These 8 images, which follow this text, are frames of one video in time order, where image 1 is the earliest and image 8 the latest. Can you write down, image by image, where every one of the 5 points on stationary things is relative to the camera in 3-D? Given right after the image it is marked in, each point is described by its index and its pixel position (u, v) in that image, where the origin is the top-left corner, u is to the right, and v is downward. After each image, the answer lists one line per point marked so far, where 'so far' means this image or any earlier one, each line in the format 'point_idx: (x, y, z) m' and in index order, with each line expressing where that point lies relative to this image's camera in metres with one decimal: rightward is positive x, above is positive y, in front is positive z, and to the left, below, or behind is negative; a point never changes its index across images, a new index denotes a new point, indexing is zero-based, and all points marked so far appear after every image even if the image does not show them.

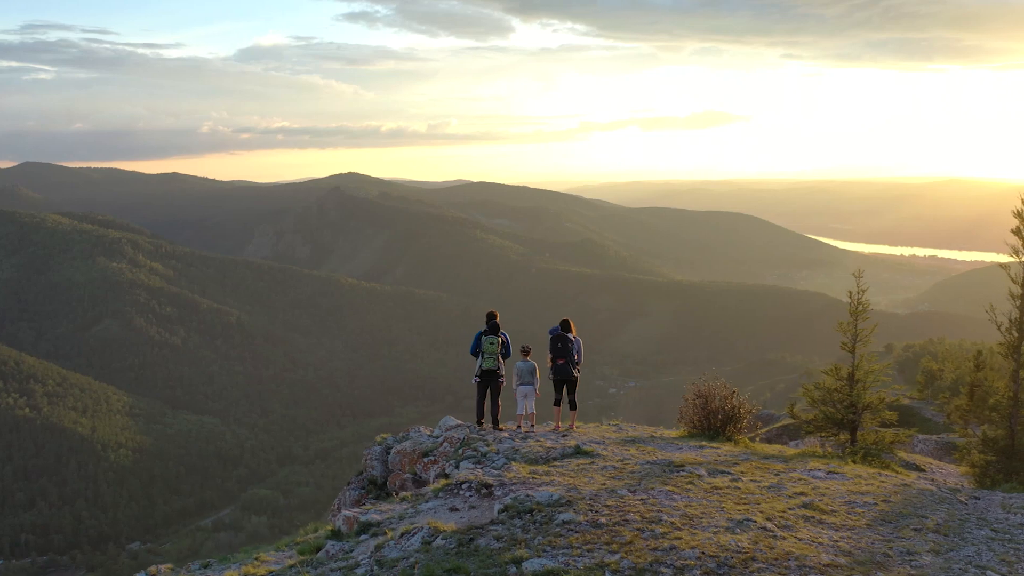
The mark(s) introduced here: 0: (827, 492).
0: (+2.5, -1.6, +9.2) m
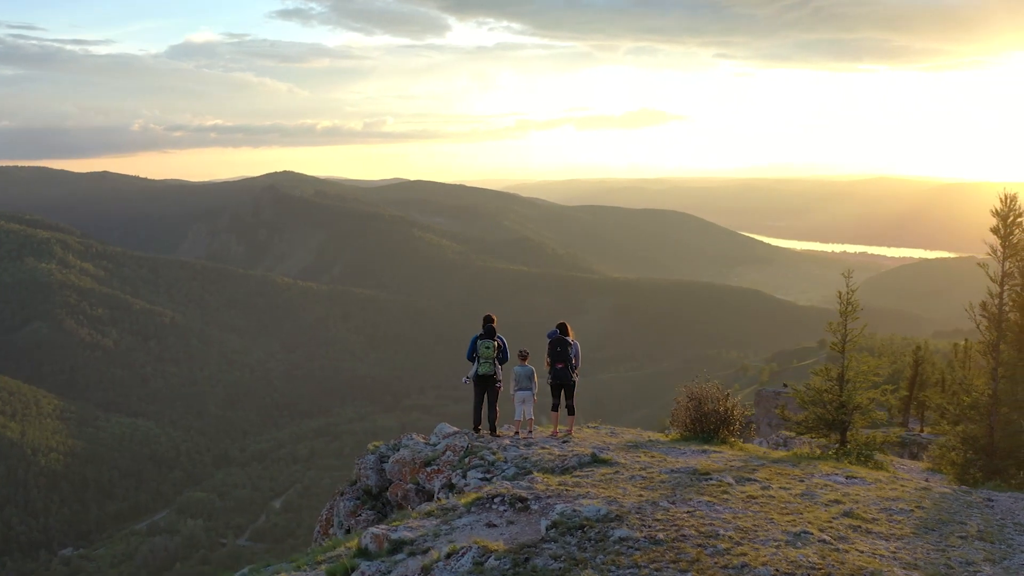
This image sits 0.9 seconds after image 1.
0: (+2.7, -1.6, +9.0) m
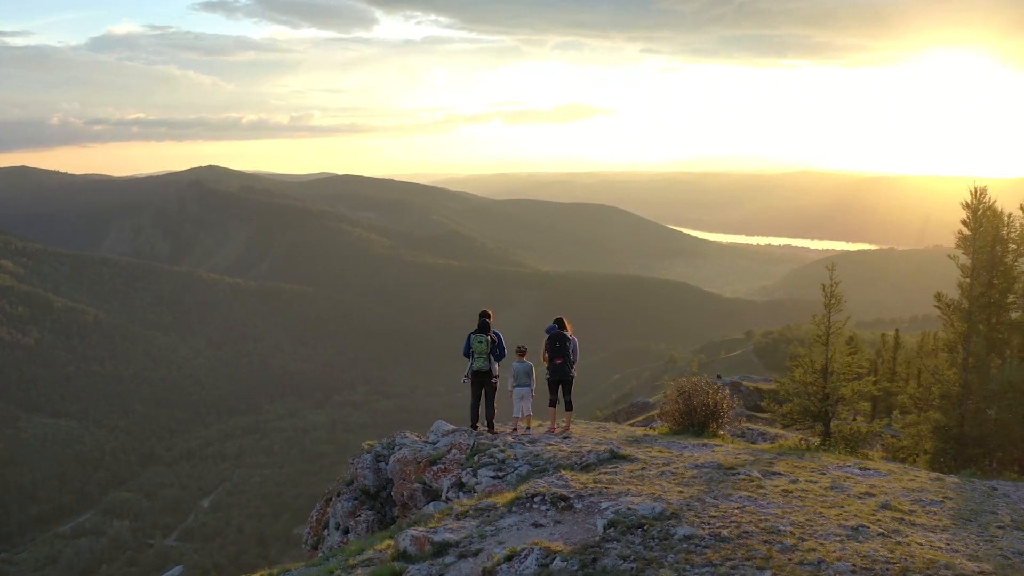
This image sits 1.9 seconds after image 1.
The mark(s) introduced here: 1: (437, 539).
0: (+2.9, -1.6, +9.0) m
1: (-0.5, -1.7, +7.7) m
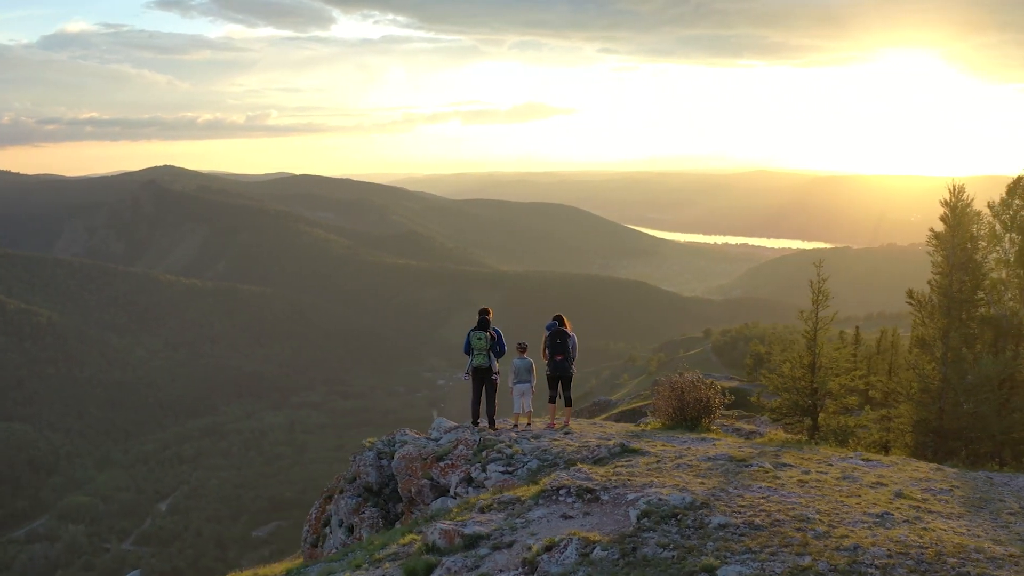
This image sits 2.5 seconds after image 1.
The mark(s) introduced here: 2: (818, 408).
0: (+3.1, -1.5, +9.3) m
1: (-0.3, -1.6, +7.8) m
2: (+4.2, -1.7, +15.8) m
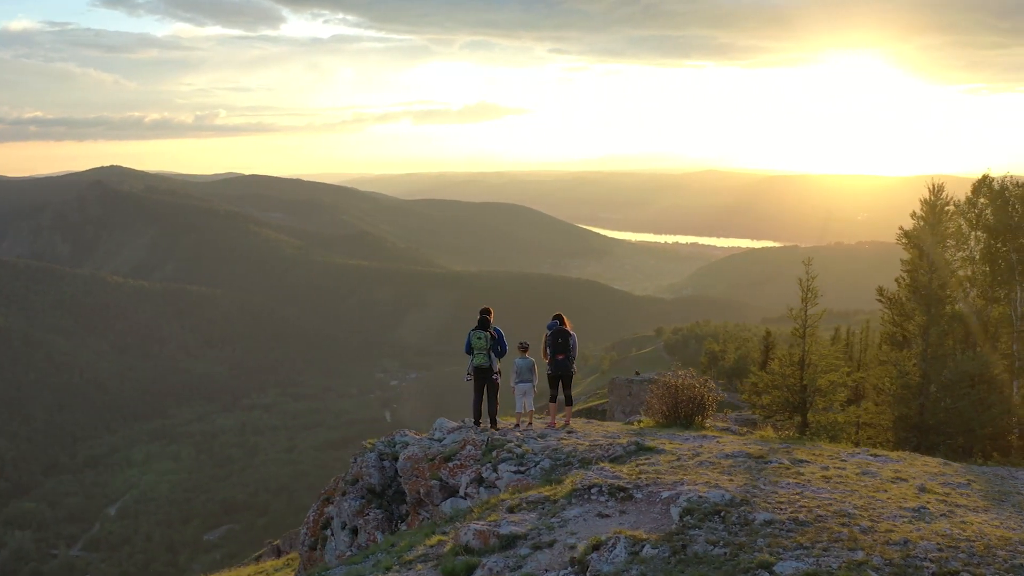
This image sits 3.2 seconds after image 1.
0: (+3.2, -1.5, +9.4) m
1: (-0.1, -1.6, +7.8) m
2: (+4.1, -1.6, +15.9) m
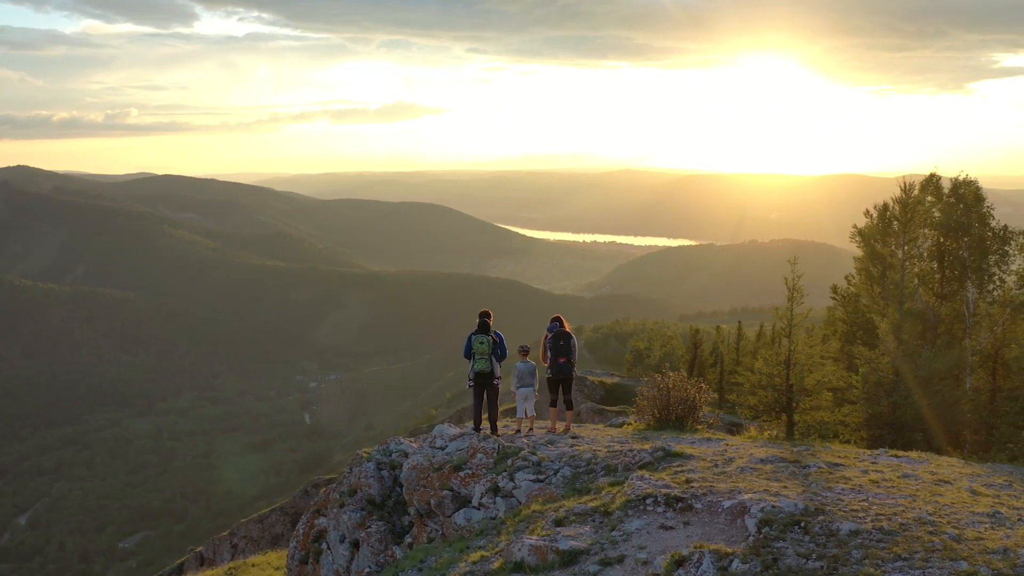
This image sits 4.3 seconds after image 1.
0: (+3.5, -1.5, +9.2) m
1: (+0.3, -1.7, +7.4) m
2: (+3.9, -1.6, +15.8) m
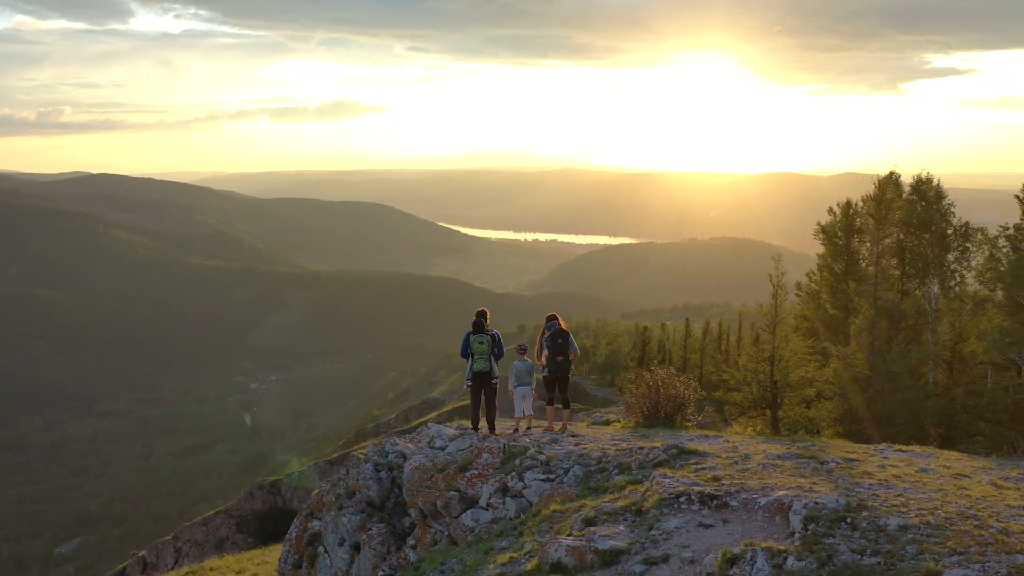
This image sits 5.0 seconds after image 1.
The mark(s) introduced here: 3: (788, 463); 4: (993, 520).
0: (+3.6, -1.5, +9.3) m
1: (+0.6, -1.7, +7.3) m
2: (+3.7, -1.6, +15.9) m
3: (+2.2, -1.4, +9.2) m
4: (+2.9, -1.4, +6.8) m
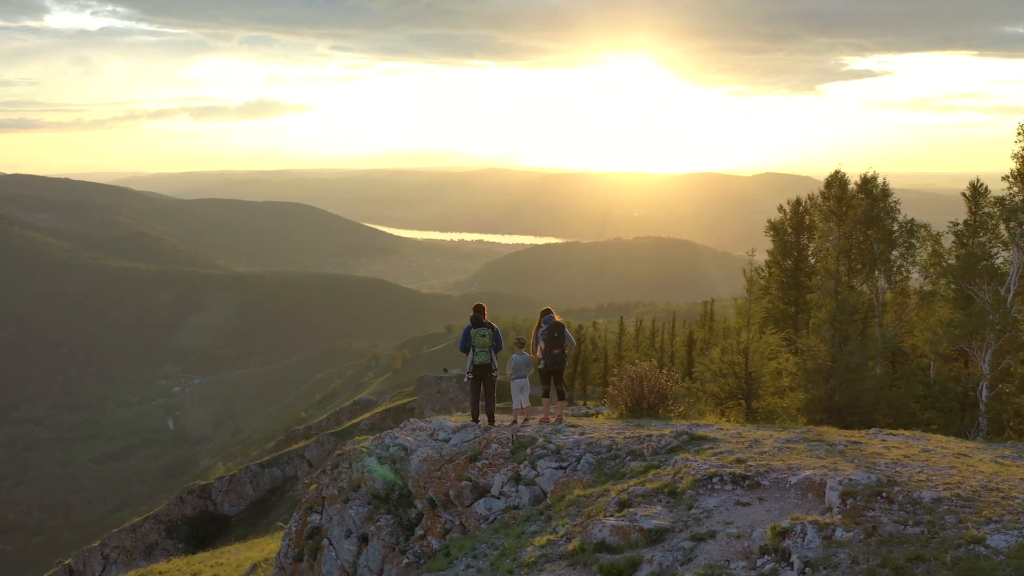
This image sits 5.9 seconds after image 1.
0: (+3.8, -1.4, +9.9) m
1: (+0.9, -1.6, +7.7) m
2: (+3.5, -1.5, +16.4) m
3: (+2.4, -1.3, +9.6) m
4: (+3.2, -1.3, +7.3) m
